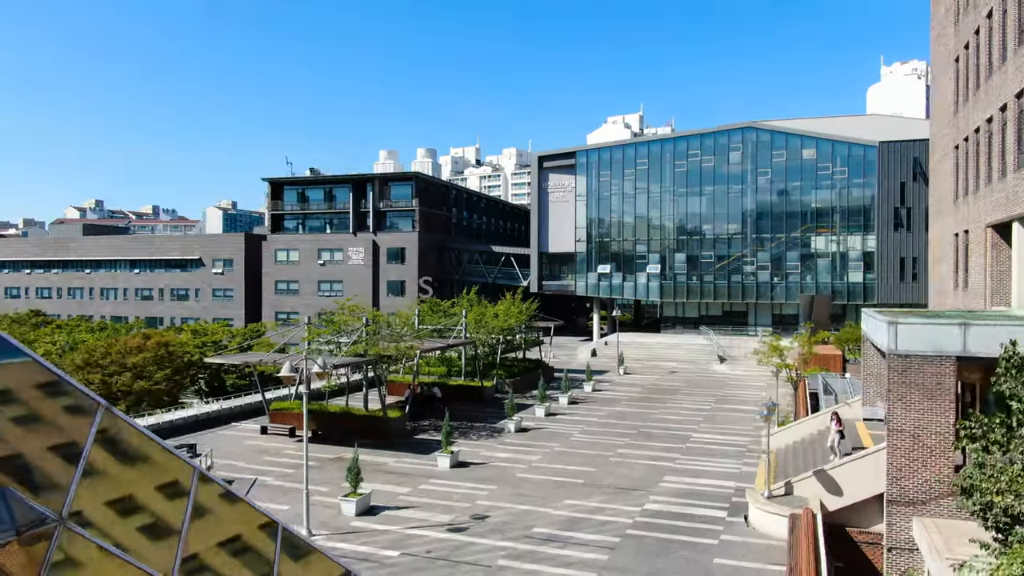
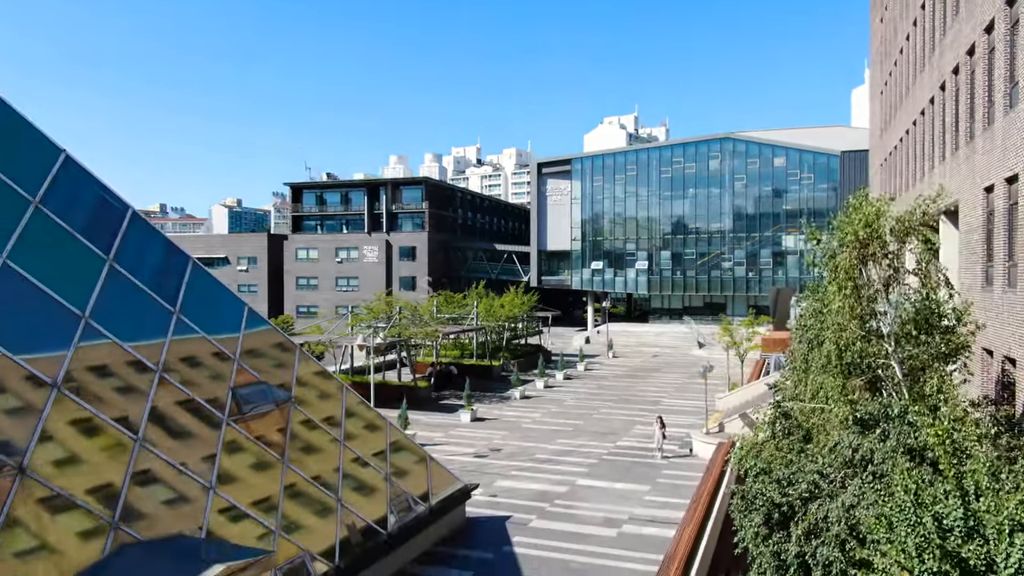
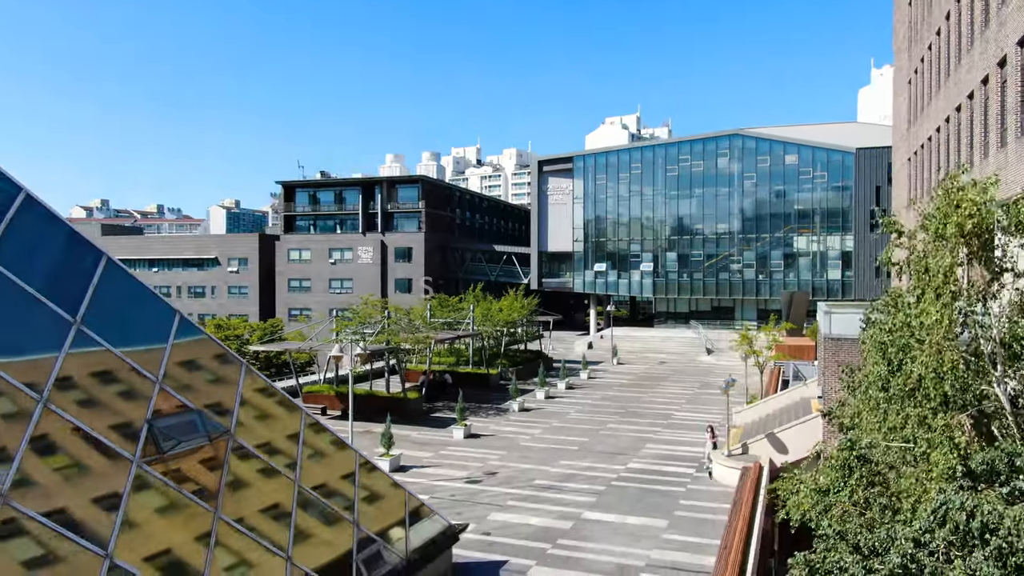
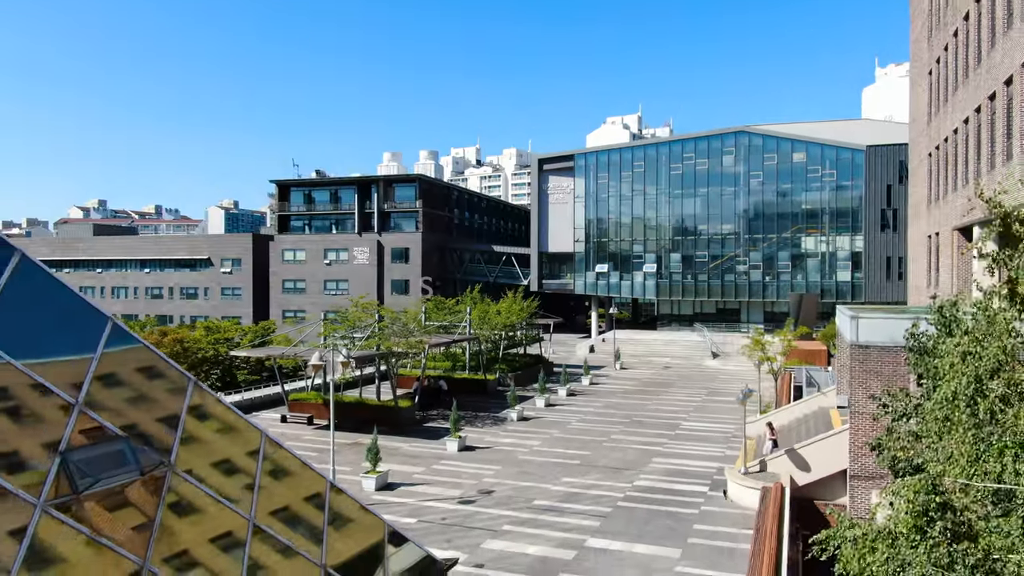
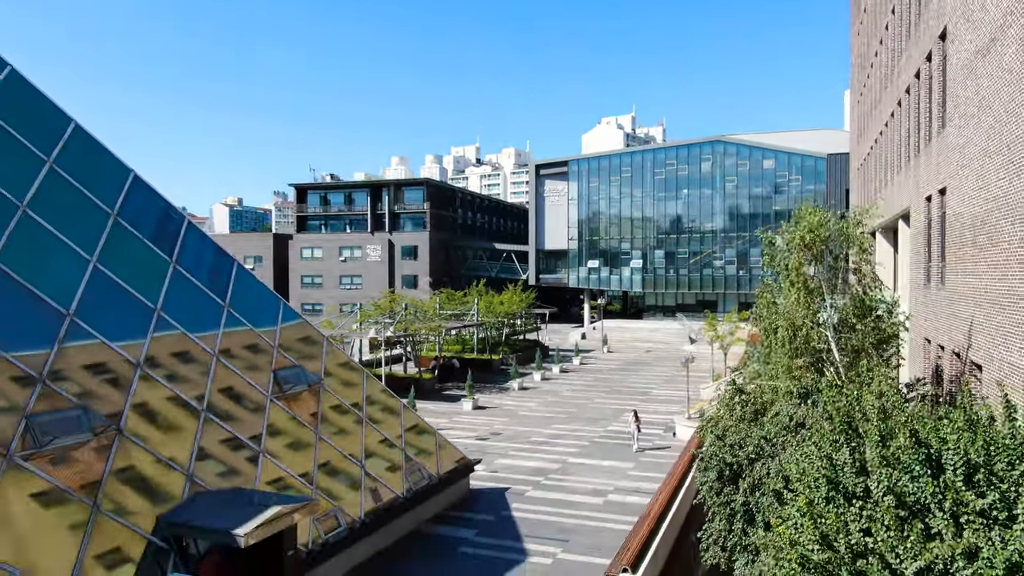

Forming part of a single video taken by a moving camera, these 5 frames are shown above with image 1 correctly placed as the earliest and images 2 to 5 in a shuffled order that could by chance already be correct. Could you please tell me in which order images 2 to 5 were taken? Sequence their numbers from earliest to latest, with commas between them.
4, 3, 2, 5
